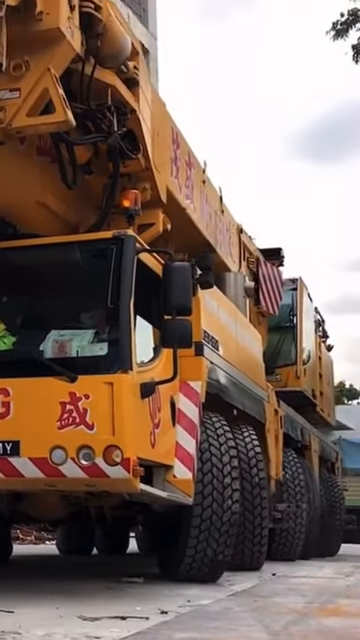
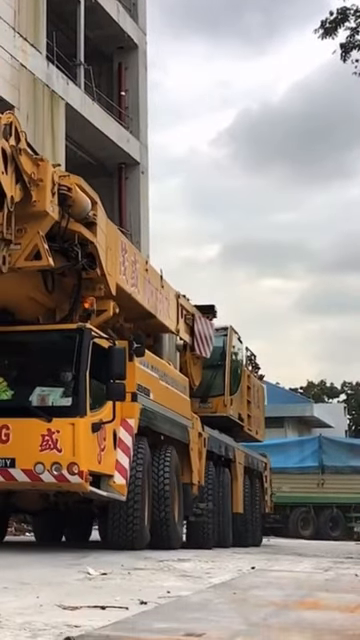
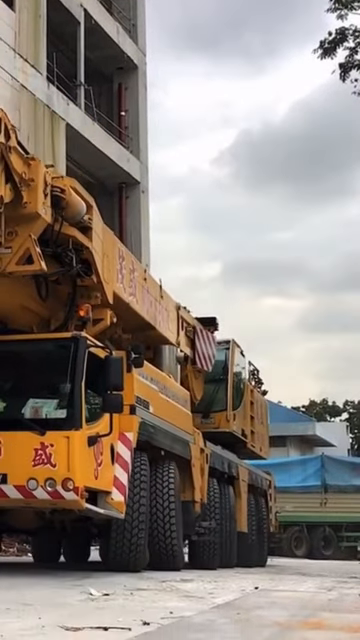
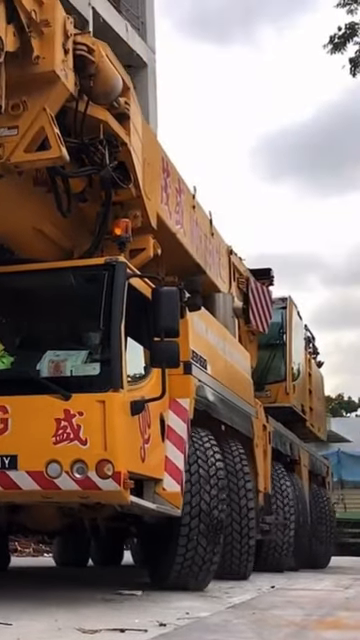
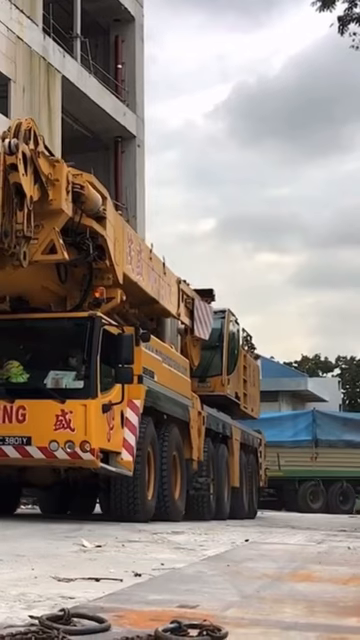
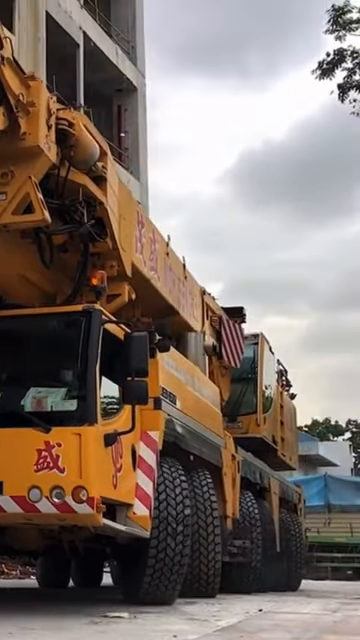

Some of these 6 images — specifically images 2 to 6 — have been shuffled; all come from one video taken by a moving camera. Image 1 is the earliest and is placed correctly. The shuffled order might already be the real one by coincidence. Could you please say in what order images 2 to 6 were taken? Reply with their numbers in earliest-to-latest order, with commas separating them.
4, 6, 3, 2, 5
